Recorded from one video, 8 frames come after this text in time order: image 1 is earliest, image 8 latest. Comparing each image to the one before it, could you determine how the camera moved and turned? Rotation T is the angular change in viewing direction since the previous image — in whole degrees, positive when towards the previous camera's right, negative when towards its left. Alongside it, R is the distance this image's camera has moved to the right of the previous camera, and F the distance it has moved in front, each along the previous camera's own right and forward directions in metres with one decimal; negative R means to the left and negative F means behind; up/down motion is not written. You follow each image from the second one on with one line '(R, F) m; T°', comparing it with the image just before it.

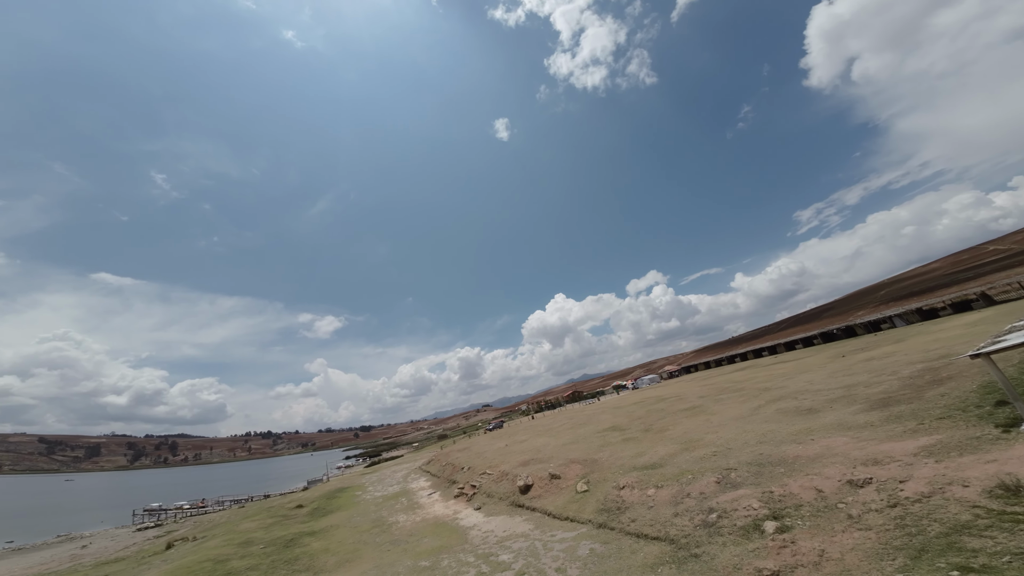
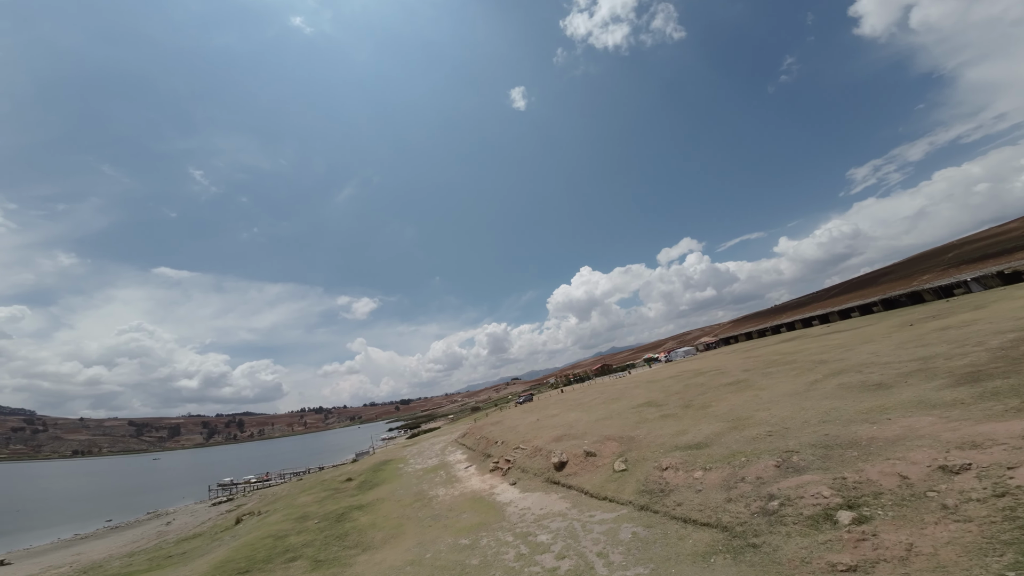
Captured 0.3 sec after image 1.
(-0.1, +1.0) m; -4°
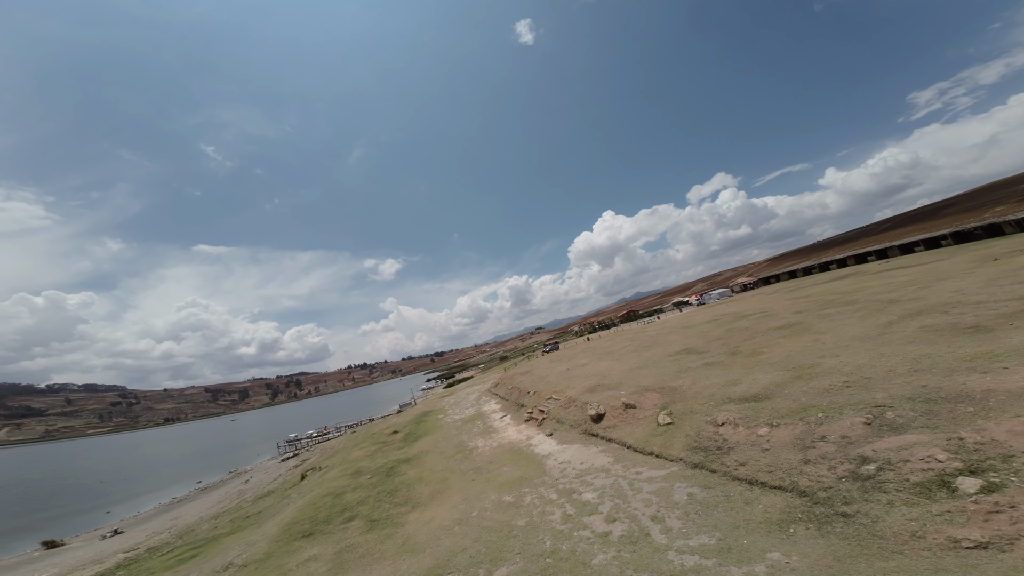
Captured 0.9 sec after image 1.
(-0.4, +1.6) m; -4°
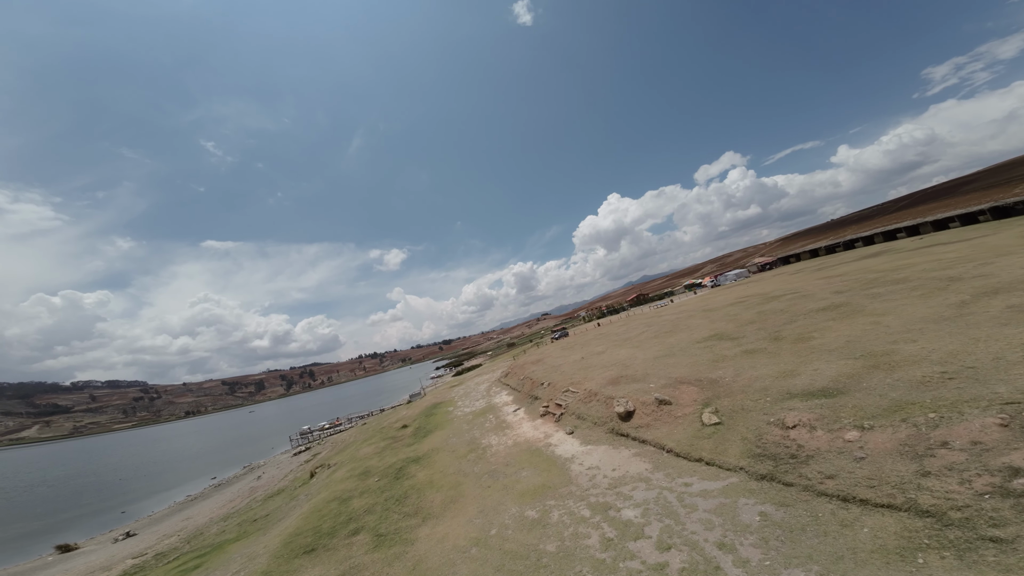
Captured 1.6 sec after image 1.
(-0.5, +2.3) m; -1°
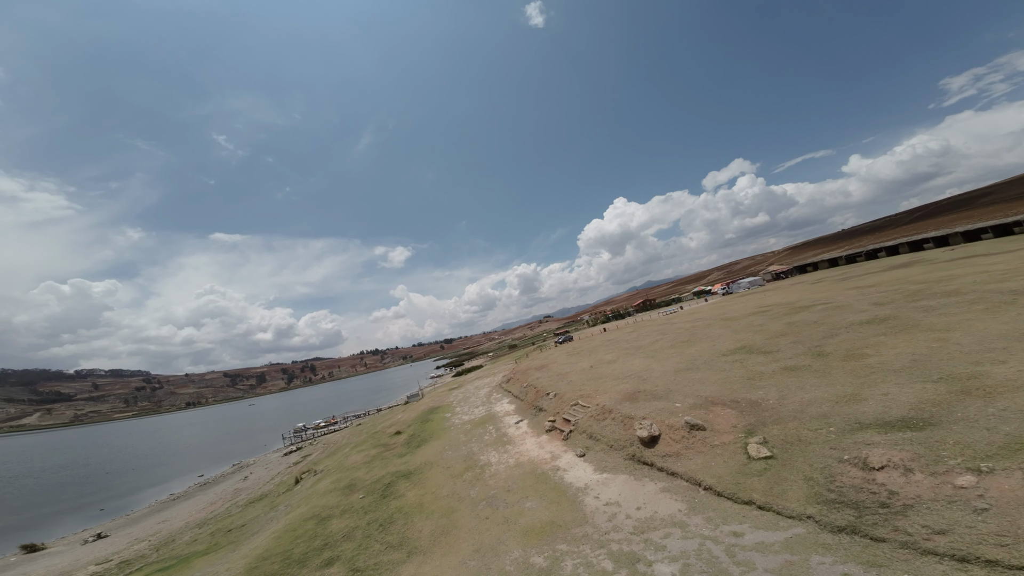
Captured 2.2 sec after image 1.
(-0.2, +2.4) m; 0°
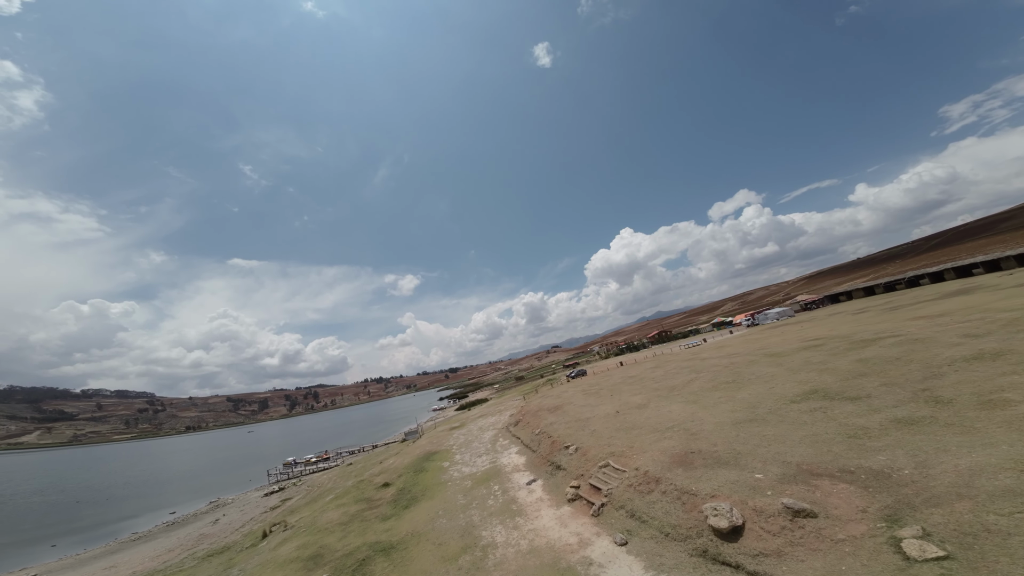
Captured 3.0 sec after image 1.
(-0.3, +4.2) m; -1°
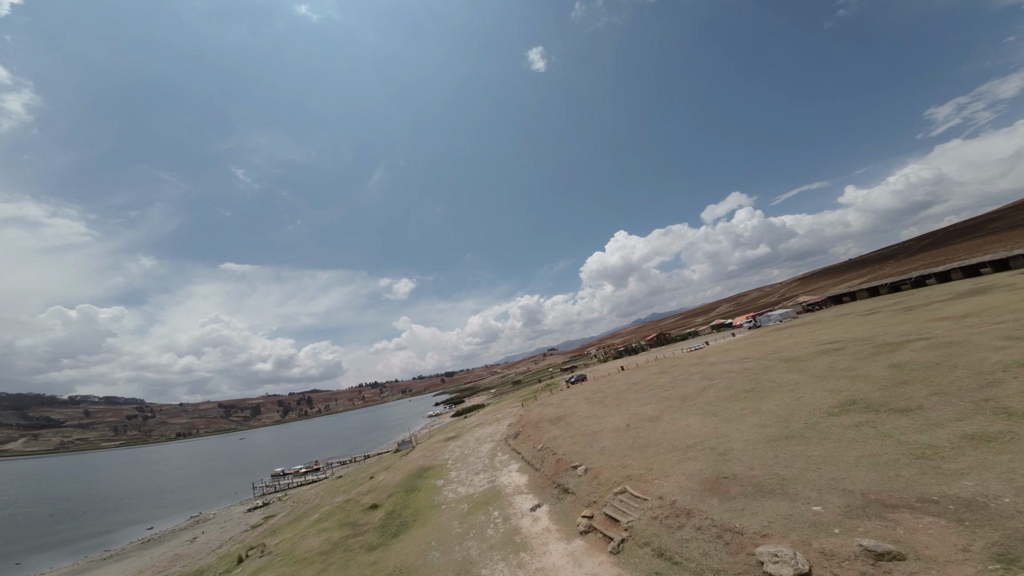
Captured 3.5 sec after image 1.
(-0.3, +2.3) m; +1°
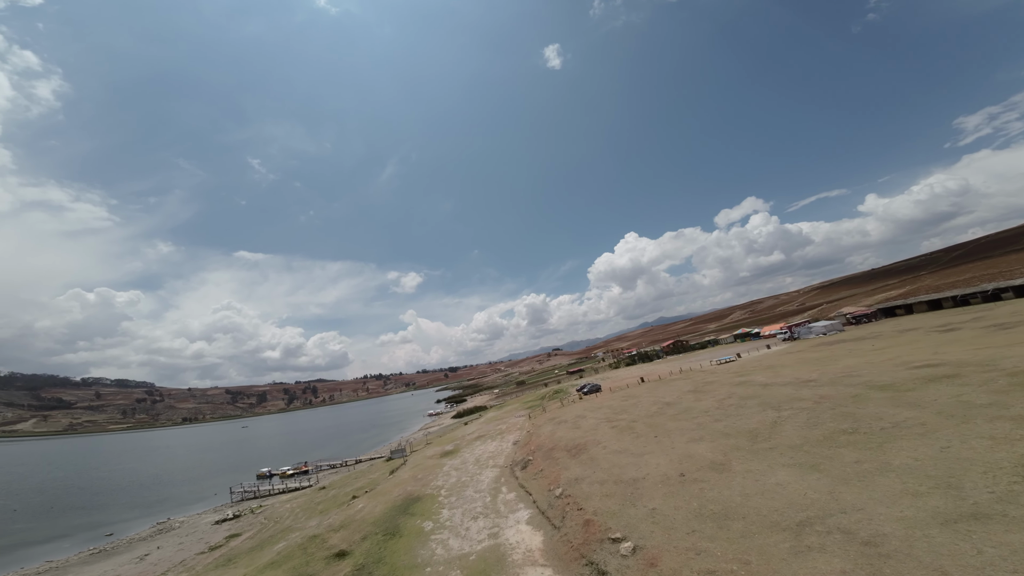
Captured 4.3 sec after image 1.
(-0.6, +6.2) m; -1°
